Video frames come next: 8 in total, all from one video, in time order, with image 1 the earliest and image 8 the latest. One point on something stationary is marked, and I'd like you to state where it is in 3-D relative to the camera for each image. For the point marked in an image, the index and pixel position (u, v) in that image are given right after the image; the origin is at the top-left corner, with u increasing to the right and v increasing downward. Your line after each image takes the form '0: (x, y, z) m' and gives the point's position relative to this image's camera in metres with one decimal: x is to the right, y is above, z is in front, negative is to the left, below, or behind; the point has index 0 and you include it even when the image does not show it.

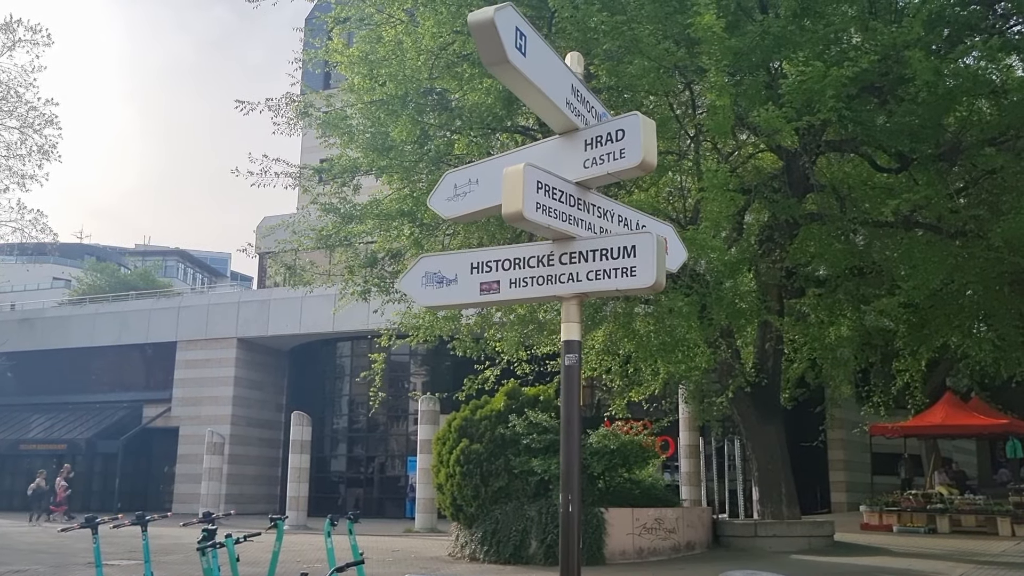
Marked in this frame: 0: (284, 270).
0: (-4.0, +0.3, +16.2) m
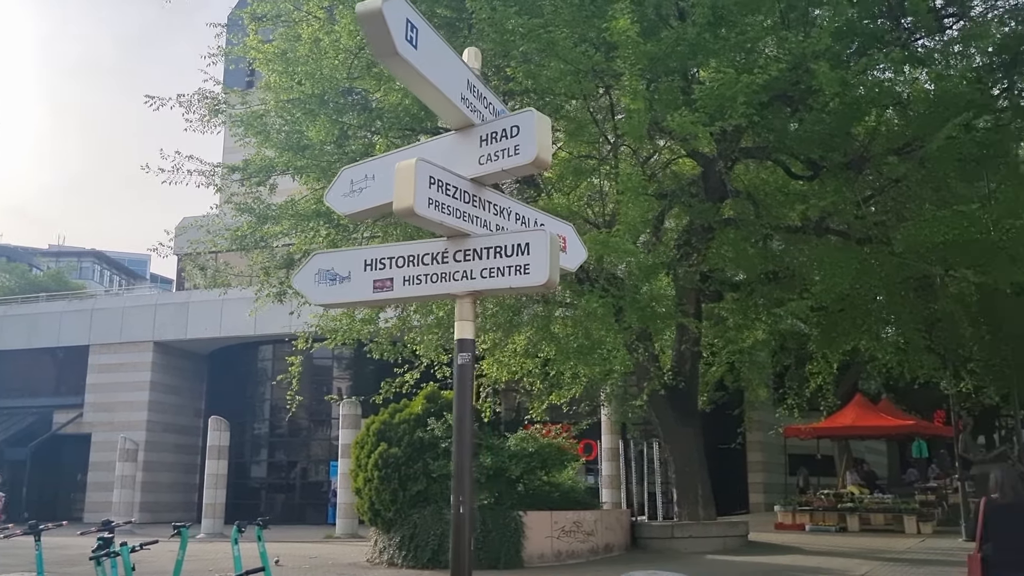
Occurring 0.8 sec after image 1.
0: (-5.3, +0.3, +15.8) m
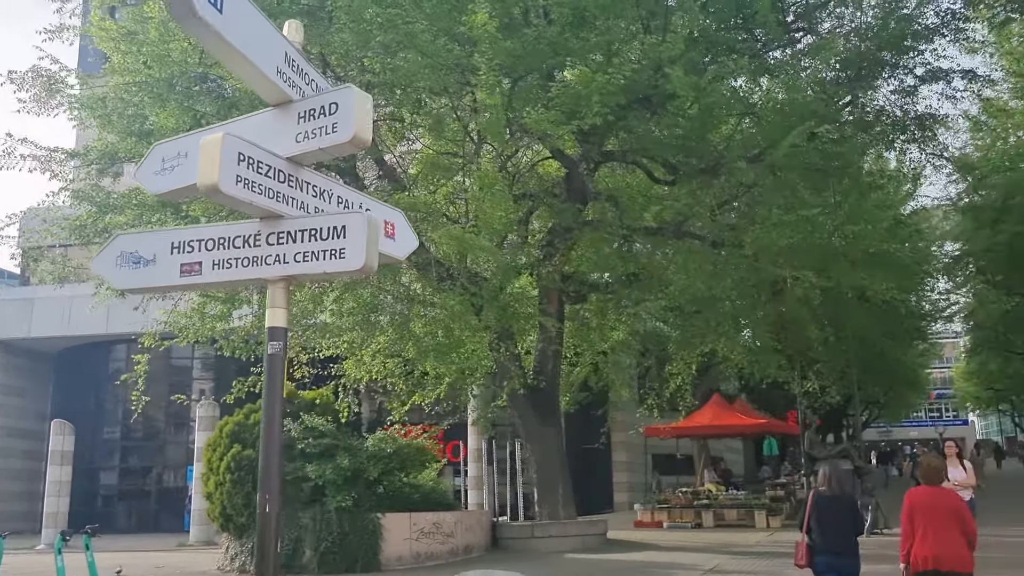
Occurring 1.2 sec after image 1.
0: (-7.5, +0.4, +14.8) m
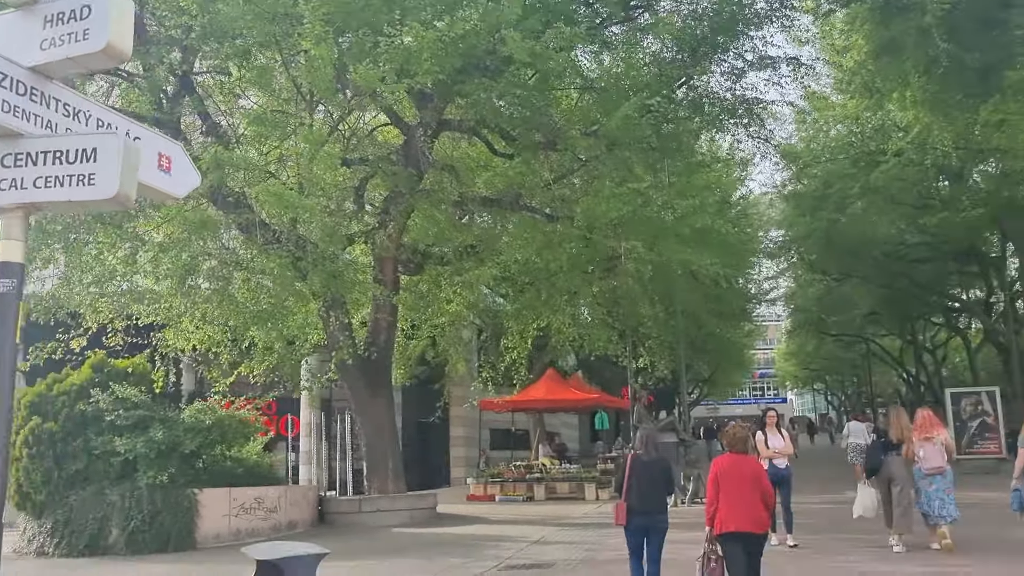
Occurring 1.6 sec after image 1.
0: (-10.0, +1.1, +13.0) m
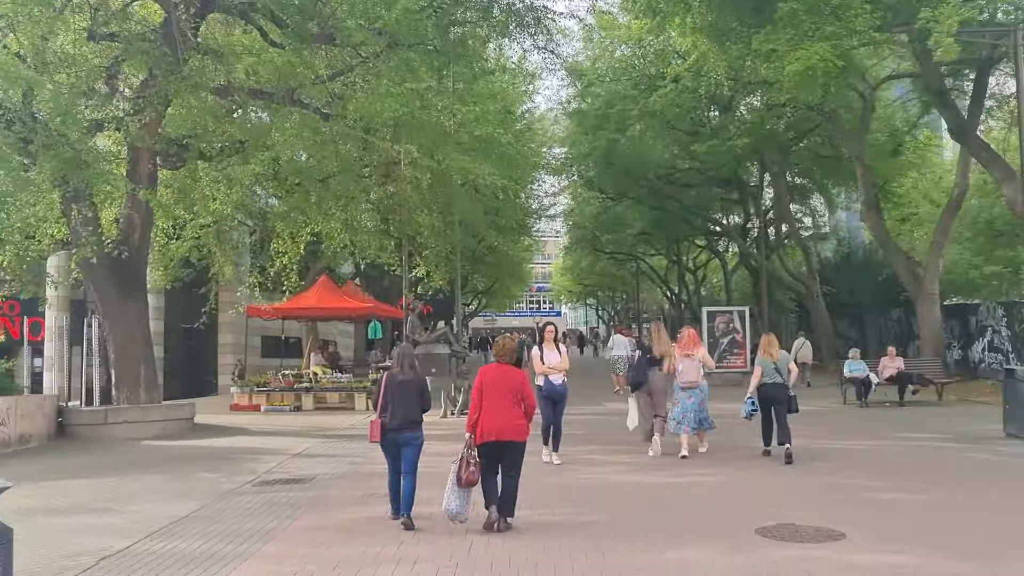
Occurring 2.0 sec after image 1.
0: (-12.7, +2.7, +9.8) m
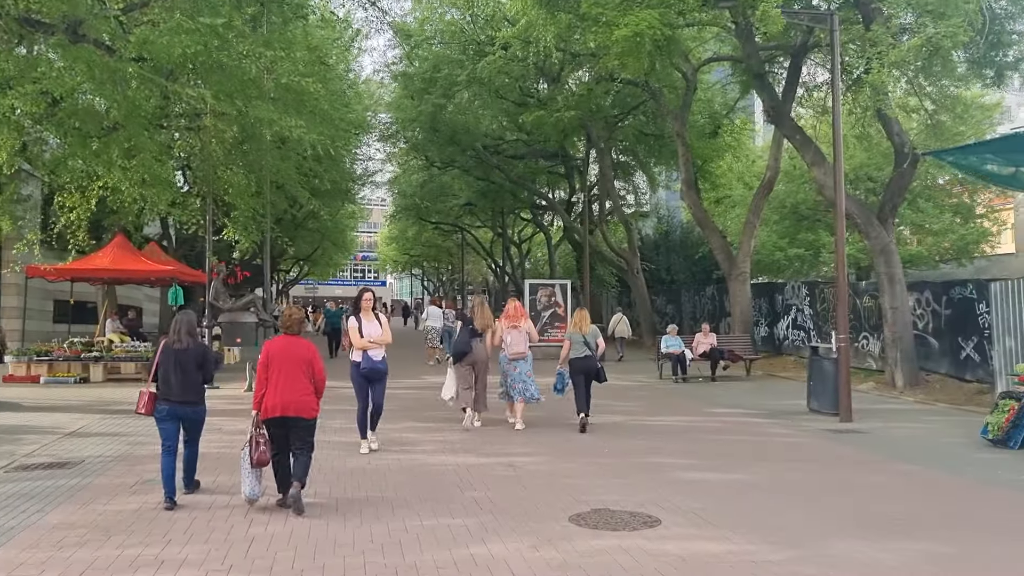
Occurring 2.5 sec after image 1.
0: (-14.3, +3.3, +6.5) m
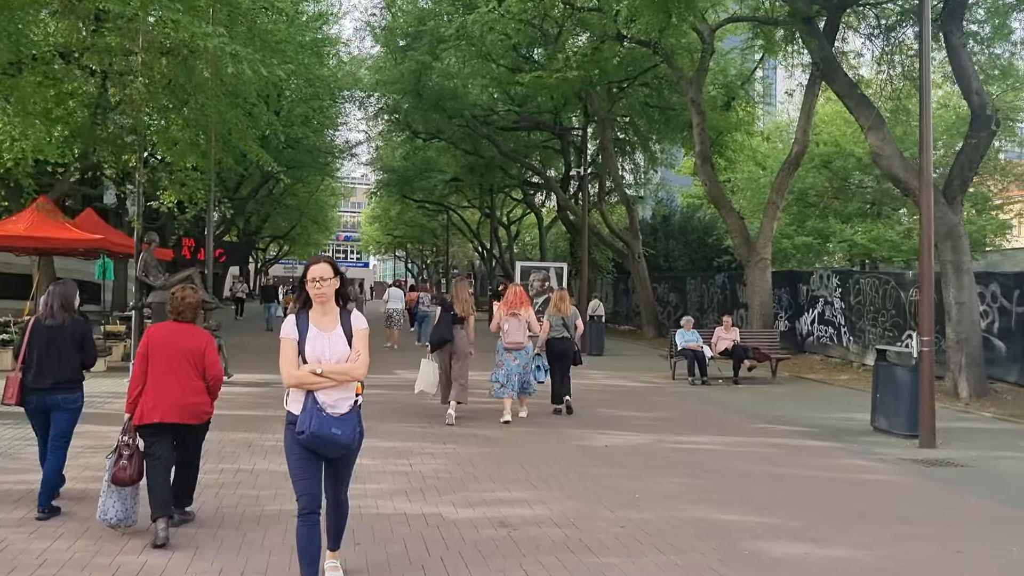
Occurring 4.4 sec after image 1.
0: (-14.1, +3.7, +3.5) m
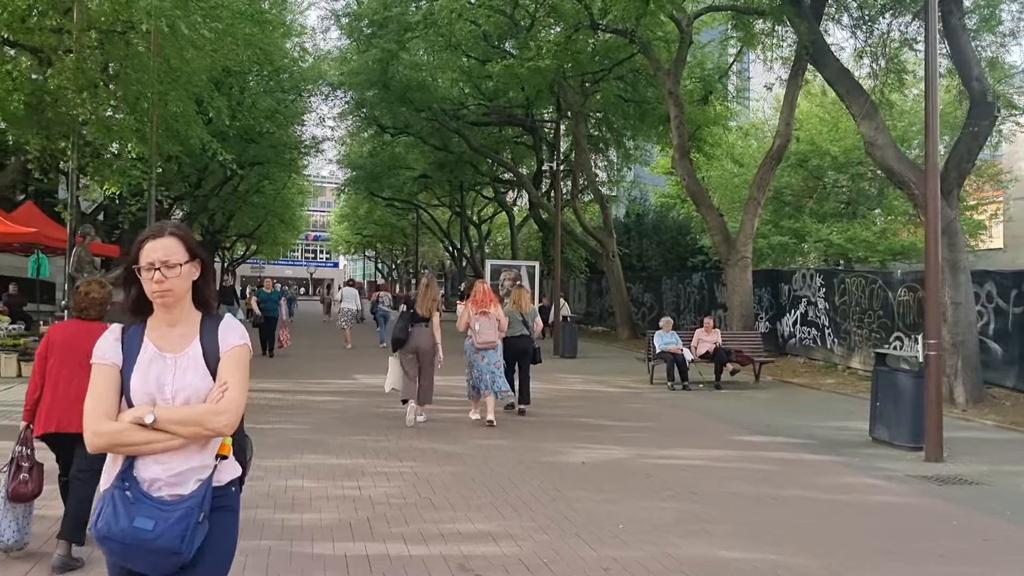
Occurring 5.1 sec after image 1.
0: (-14.3, +3.8, +2.1) m
